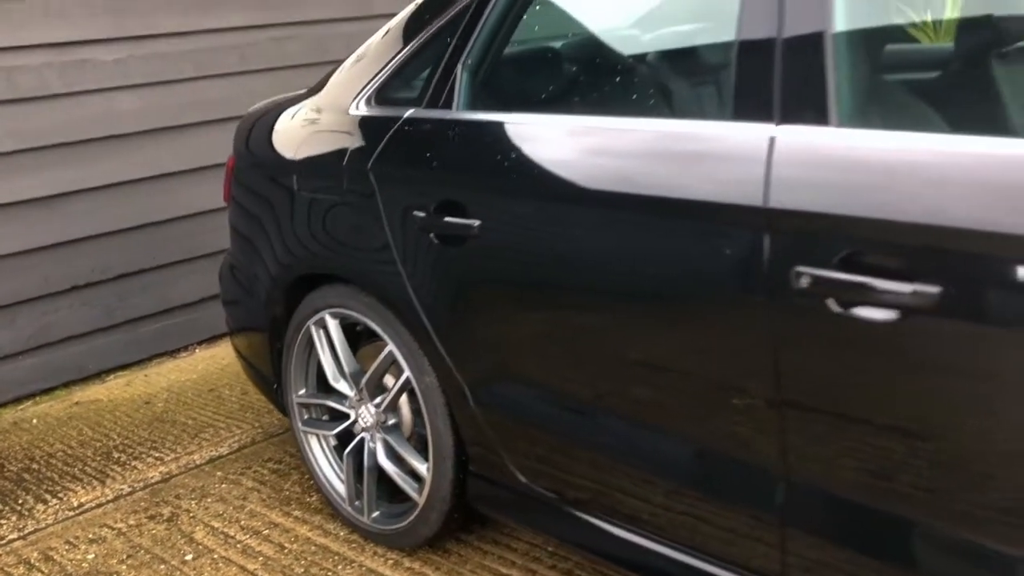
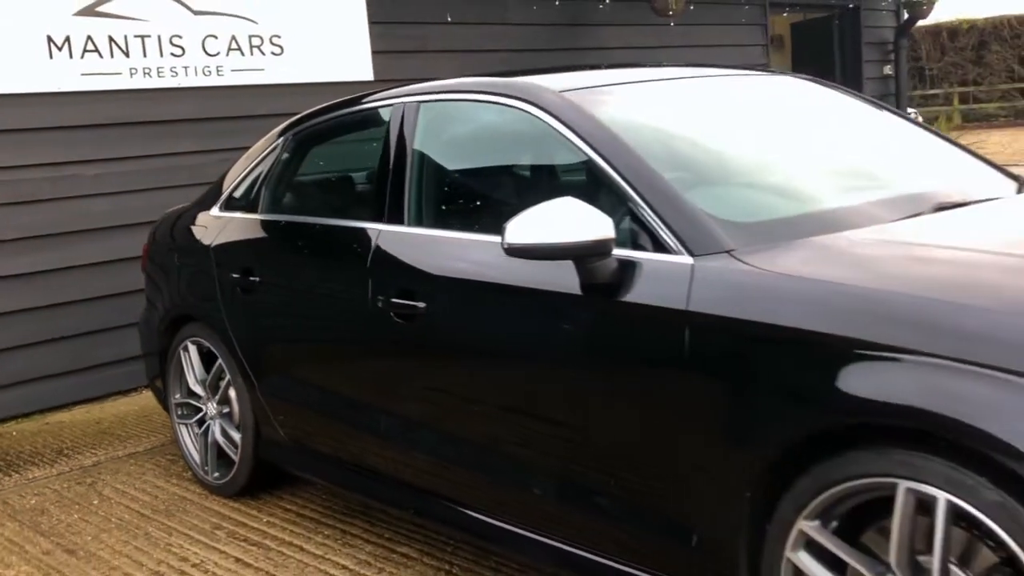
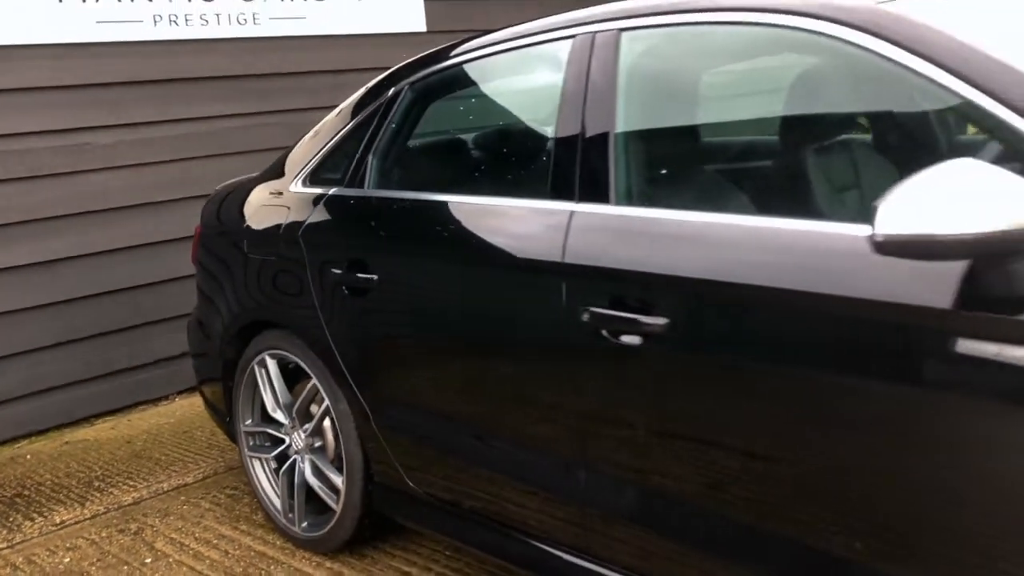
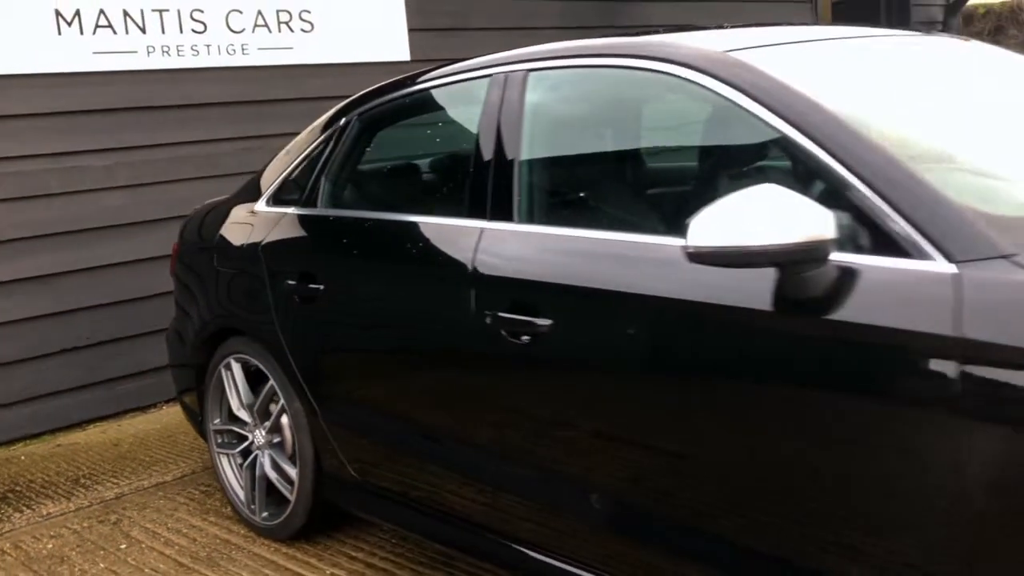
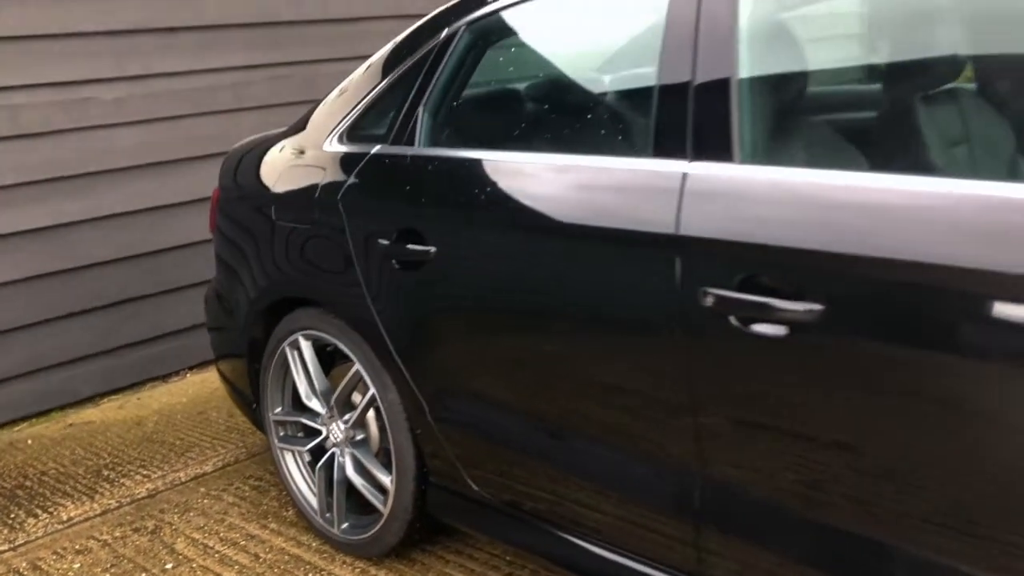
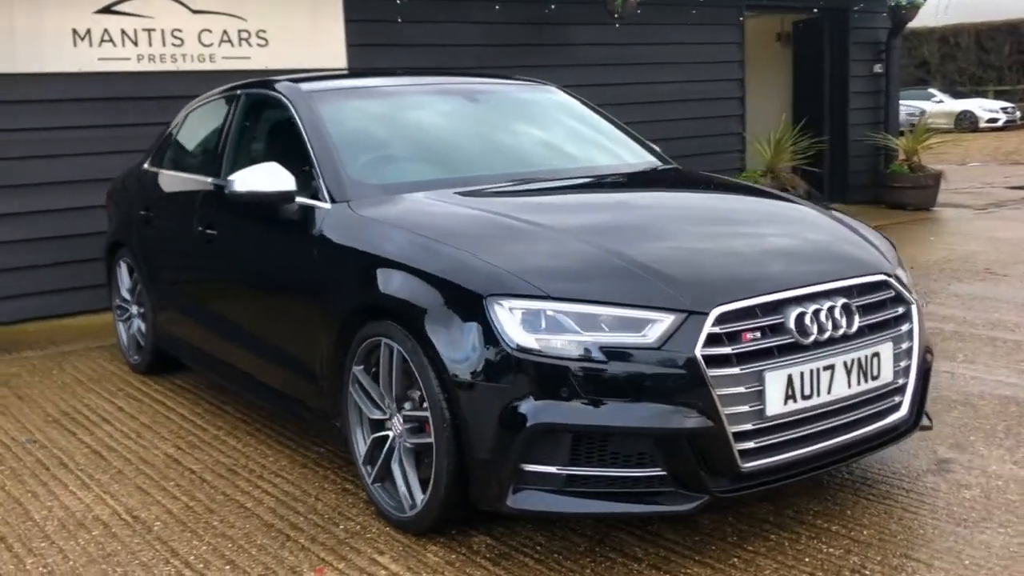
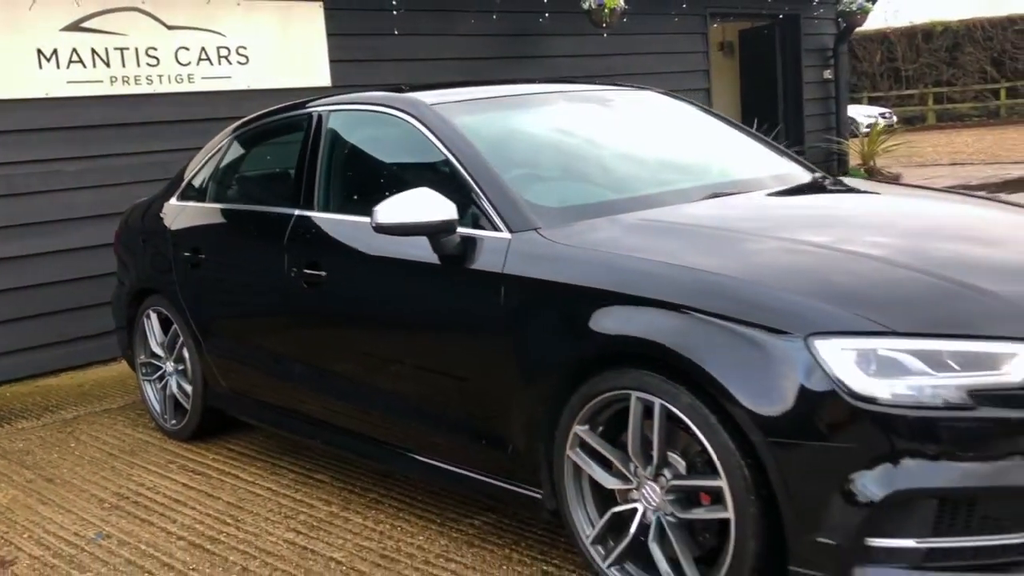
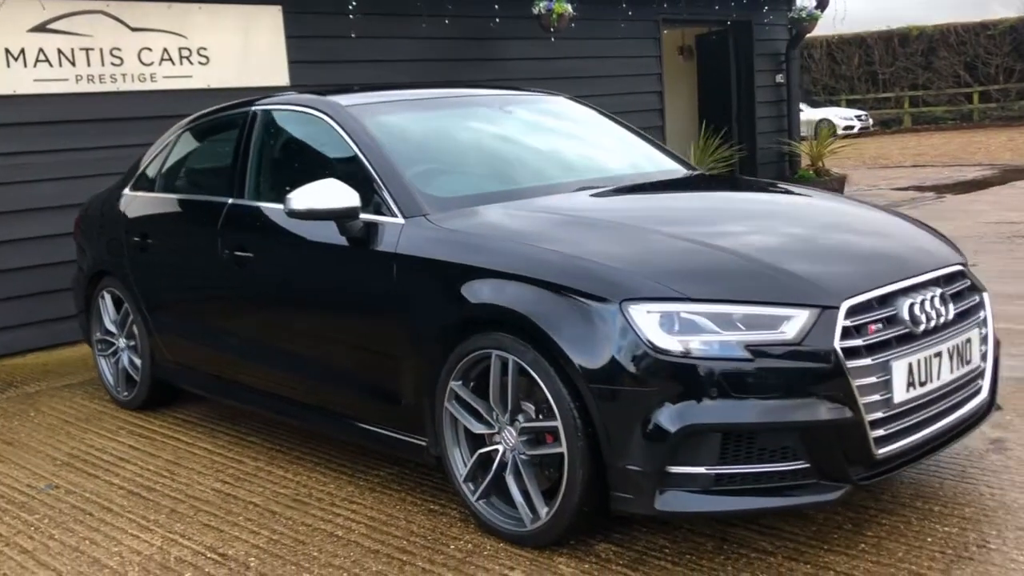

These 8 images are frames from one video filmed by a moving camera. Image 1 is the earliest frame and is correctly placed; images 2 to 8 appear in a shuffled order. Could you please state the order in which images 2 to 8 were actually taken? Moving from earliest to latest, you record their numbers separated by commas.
5, 3, 4, 2, 7, 8, 6
